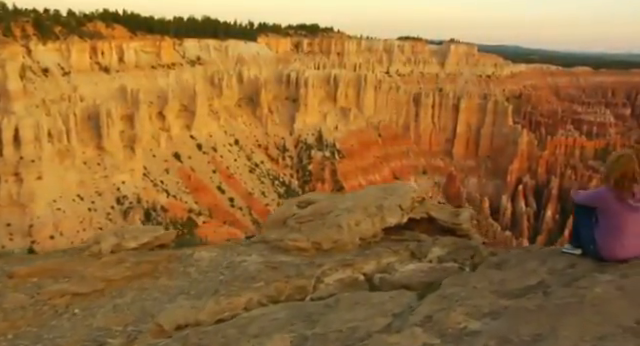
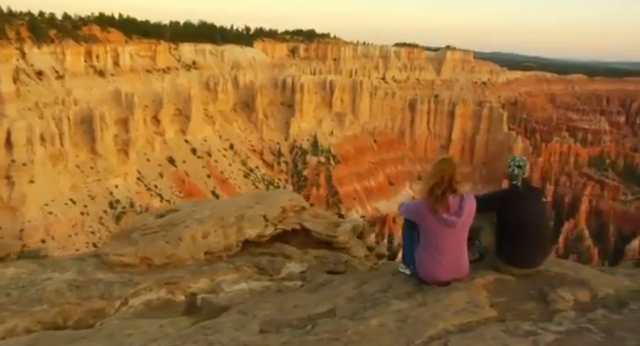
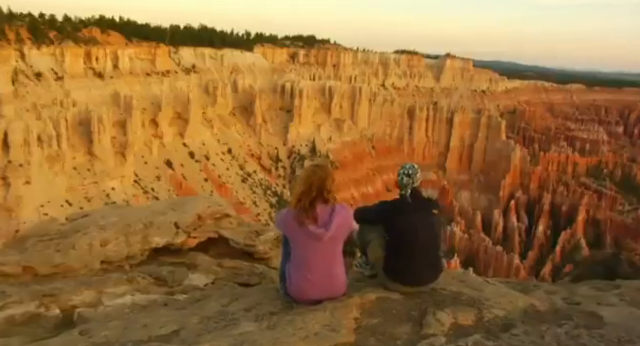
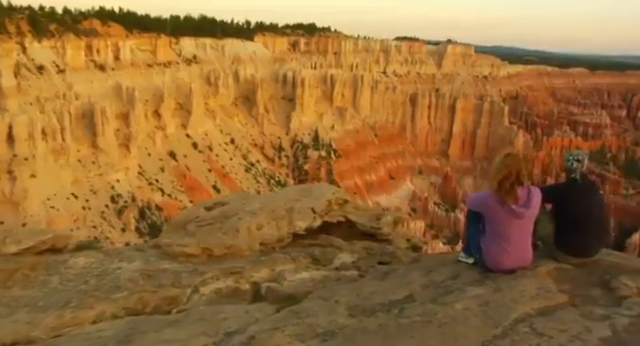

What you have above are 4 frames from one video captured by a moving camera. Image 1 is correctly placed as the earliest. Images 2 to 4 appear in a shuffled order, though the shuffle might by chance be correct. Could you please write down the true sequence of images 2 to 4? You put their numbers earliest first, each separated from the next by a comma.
4, 2, 3
